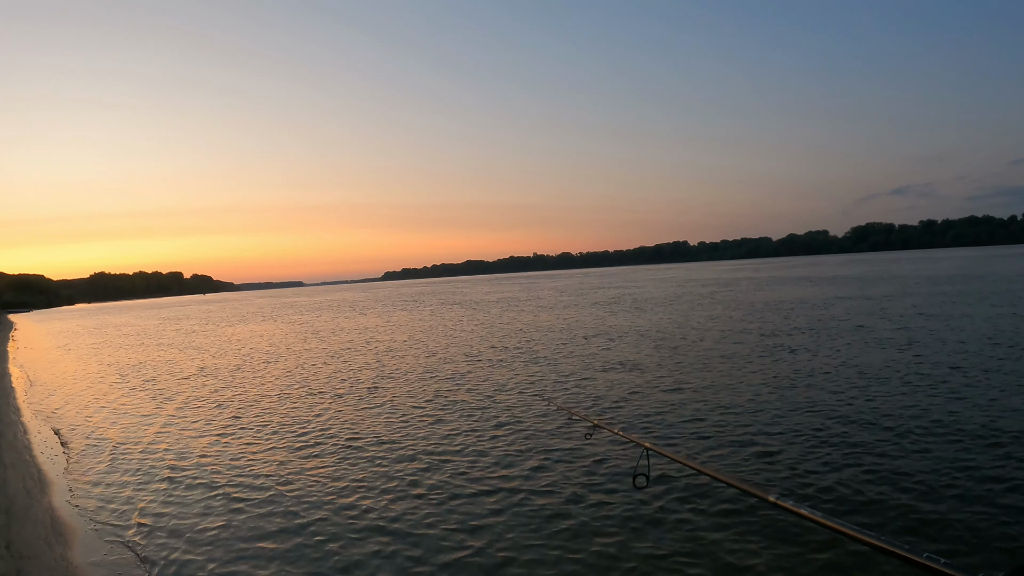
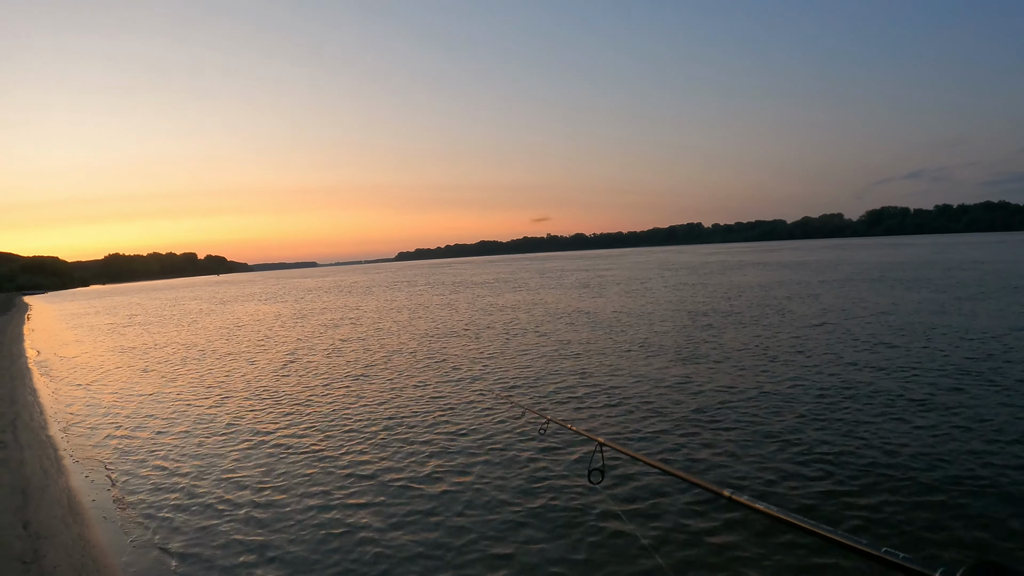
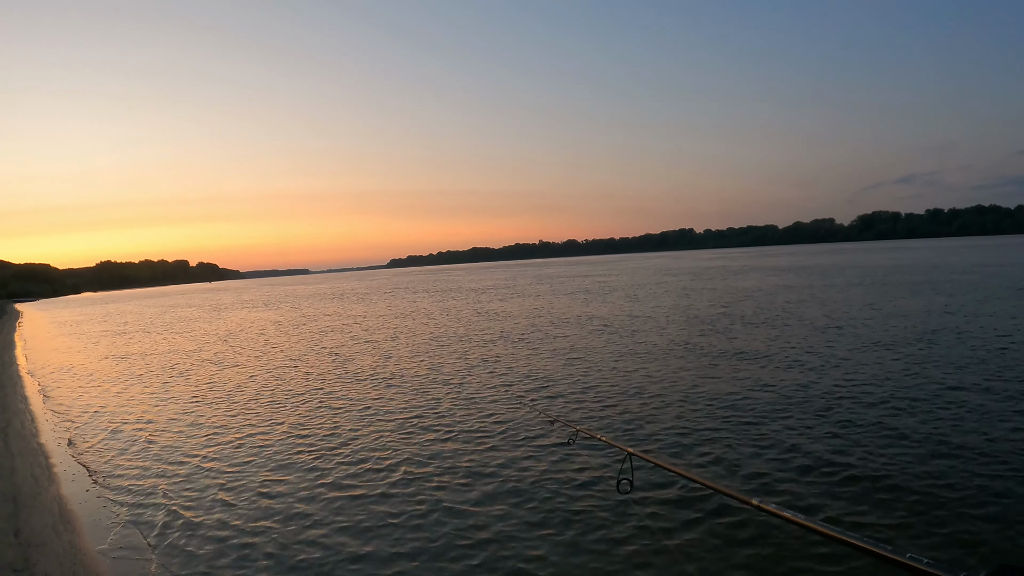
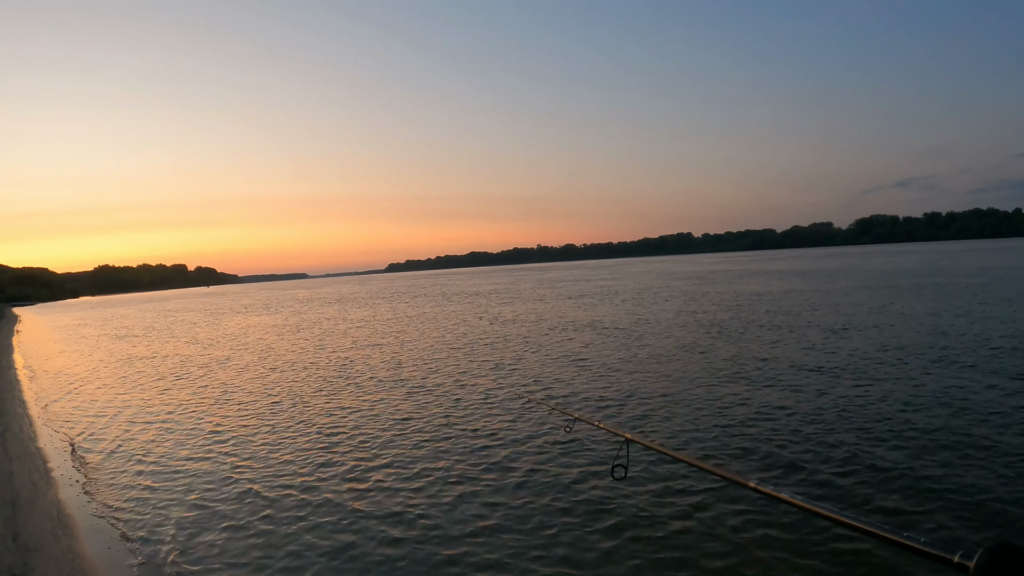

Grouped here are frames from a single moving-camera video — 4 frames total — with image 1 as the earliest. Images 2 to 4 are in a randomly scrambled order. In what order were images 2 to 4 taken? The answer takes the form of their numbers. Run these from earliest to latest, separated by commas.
4, 3, 2
